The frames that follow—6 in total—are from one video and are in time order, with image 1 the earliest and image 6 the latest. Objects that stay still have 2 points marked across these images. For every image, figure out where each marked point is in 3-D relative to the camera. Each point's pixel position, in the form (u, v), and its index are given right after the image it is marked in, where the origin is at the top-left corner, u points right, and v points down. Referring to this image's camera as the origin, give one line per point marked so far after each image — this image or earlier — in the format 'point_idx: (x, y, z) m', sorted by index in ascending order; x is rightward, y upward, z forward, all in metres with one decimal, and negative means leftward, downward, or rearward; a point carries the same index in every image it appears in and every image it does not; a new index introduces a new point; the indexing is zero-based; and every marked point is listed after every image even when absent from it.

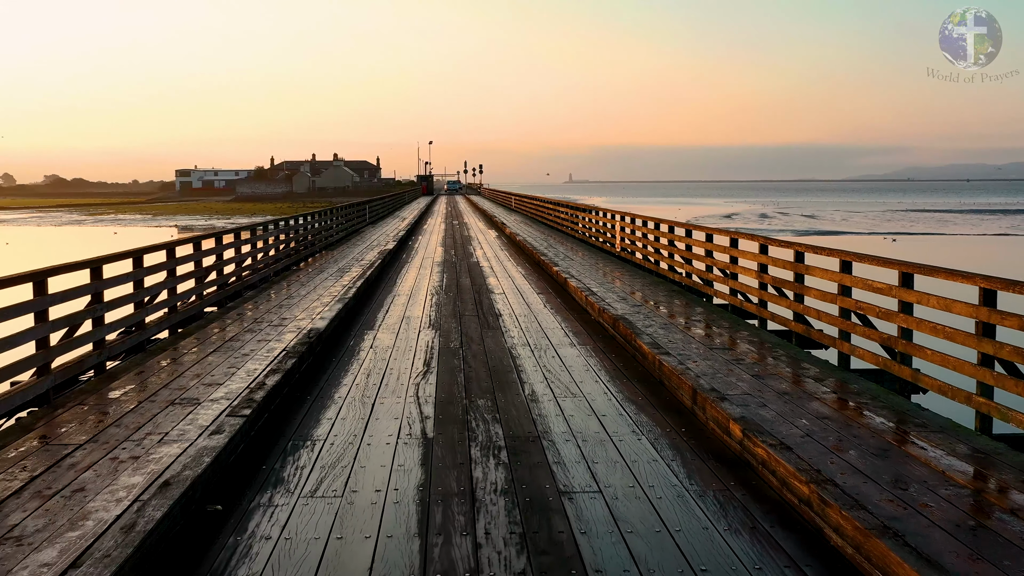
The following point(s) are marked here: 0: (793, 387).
0: (+1.7, -0.6, +5.3) m
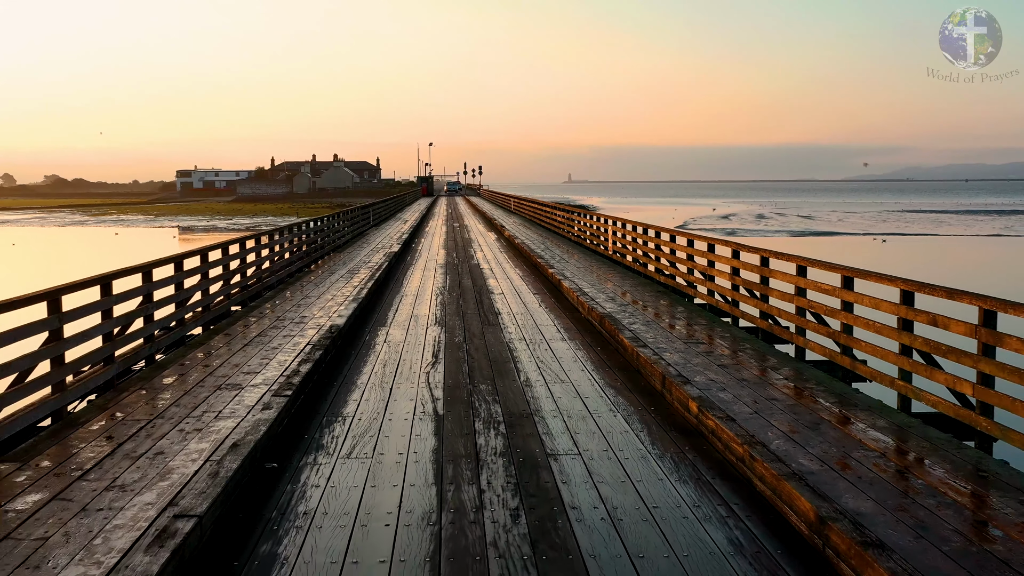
0: (+1.6, -0.6, +6.1) m
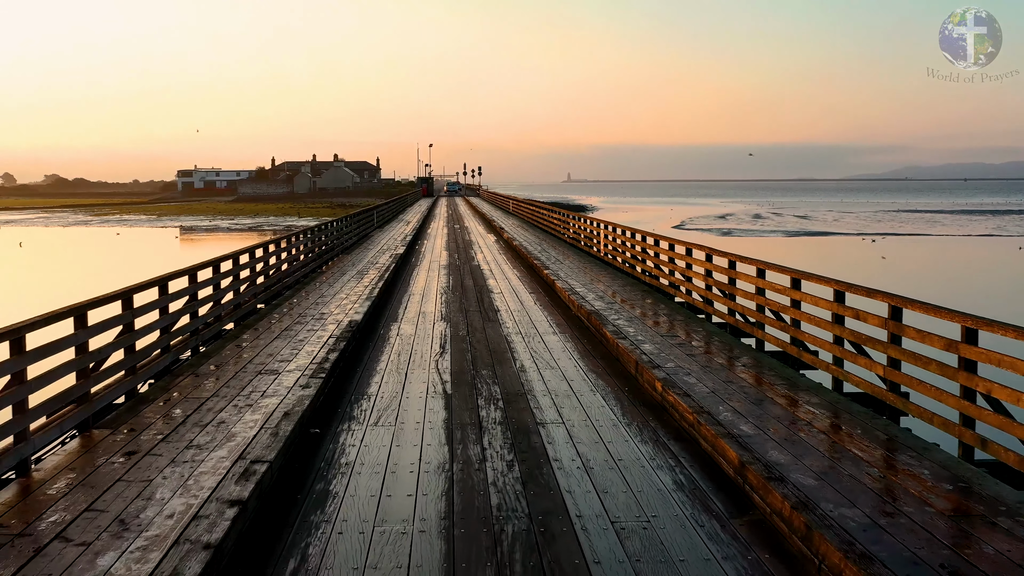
0: (+1.6, -0.6, +7.0) m
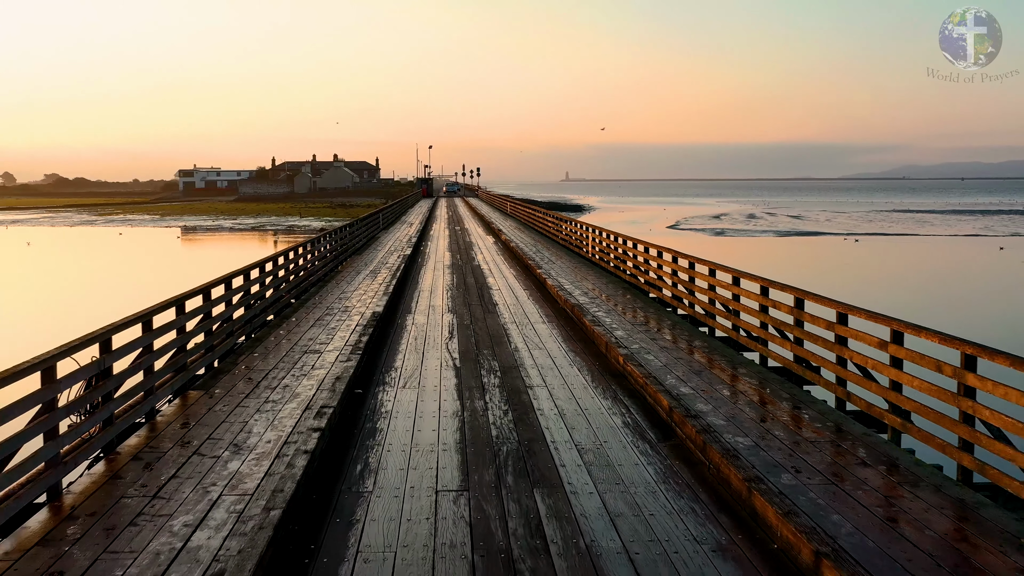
0: (+1.6, -0.5, +8.6) m
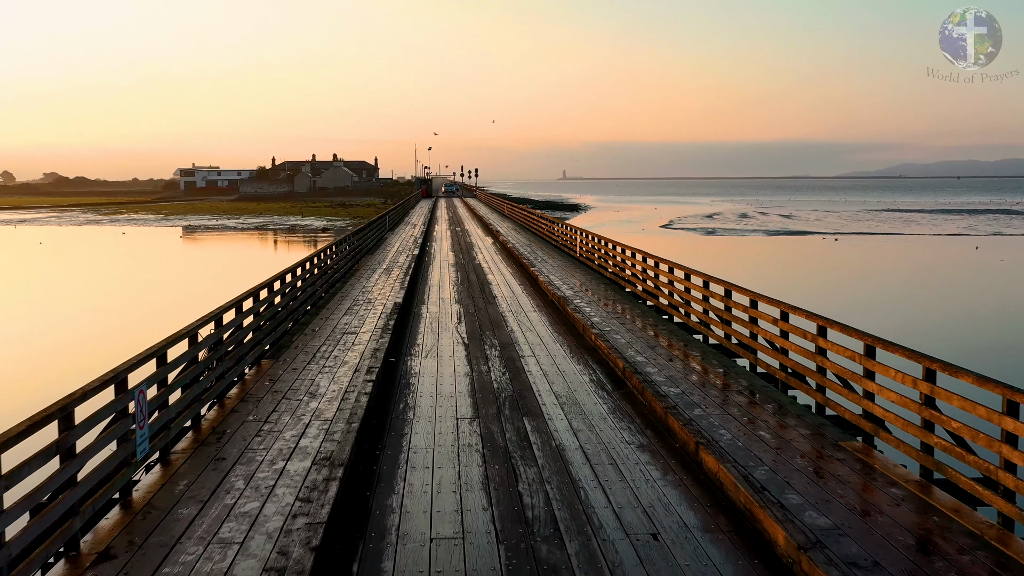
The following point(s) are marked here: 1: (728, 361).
0: (+1.5, -0.5, +10.7) m
1: (+2.1, -0.7, +8.7) m
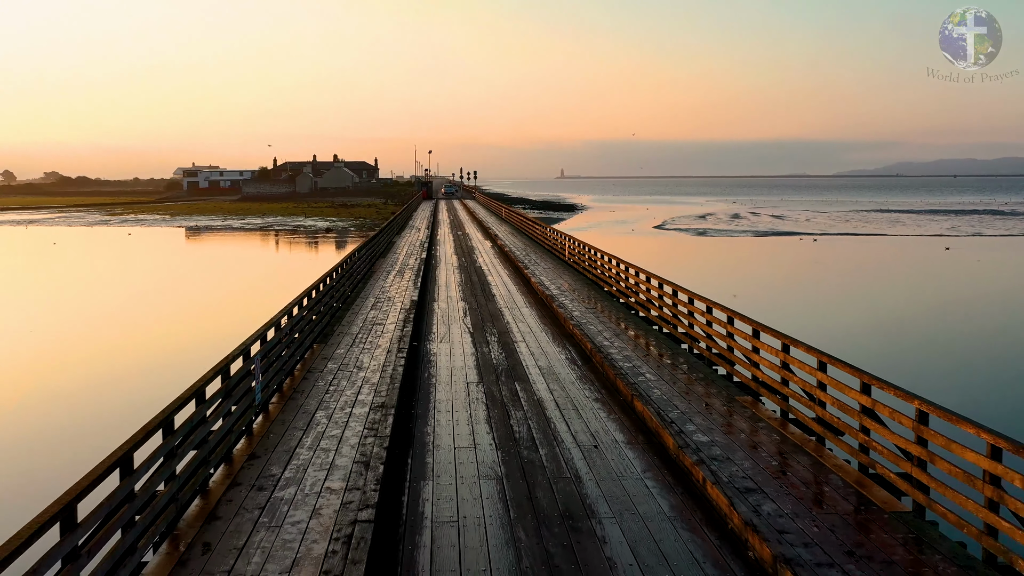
0: (+1.5, -0.5, +13.2) m
1: (+2.1, -0.7, +11.2) m
